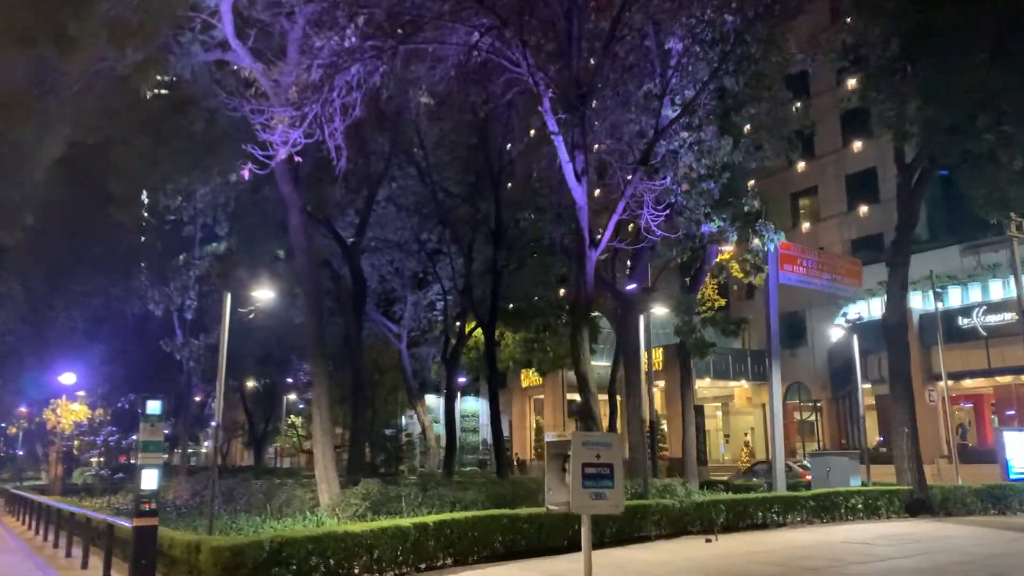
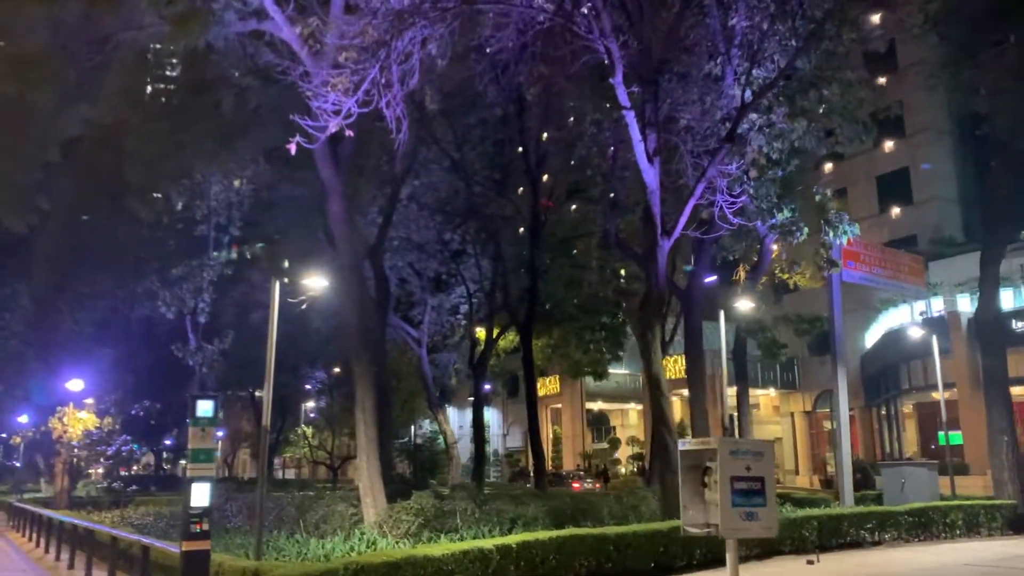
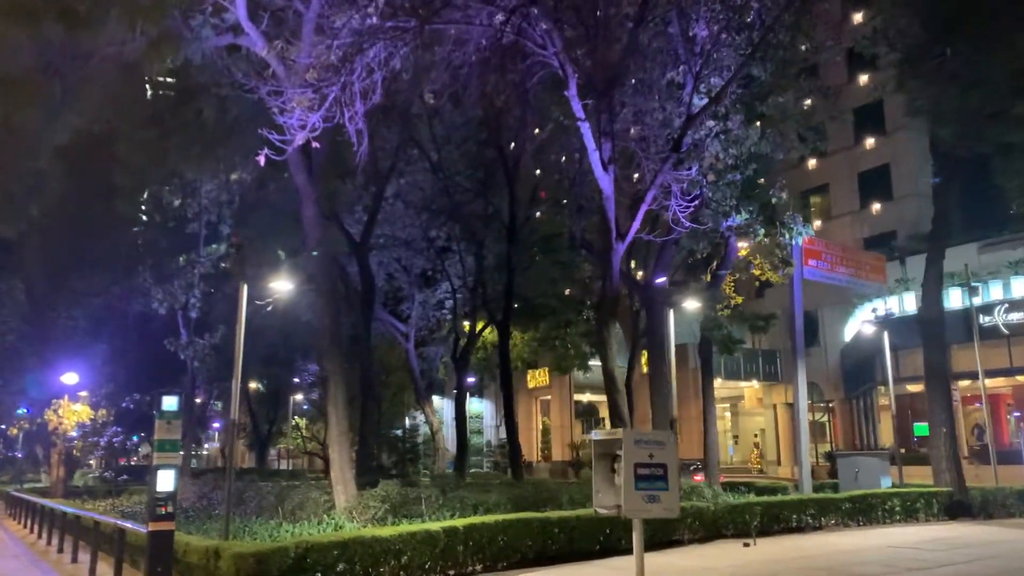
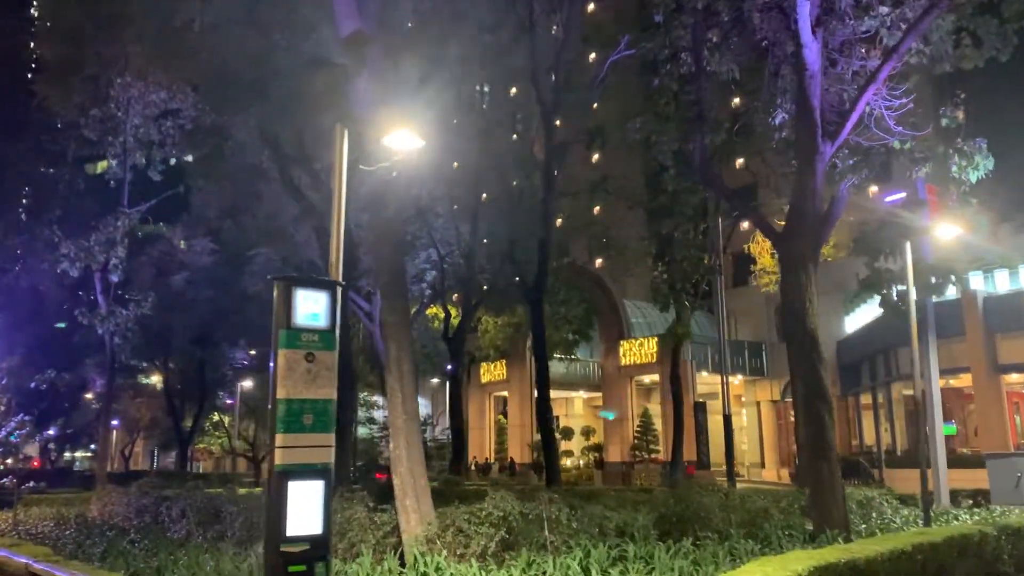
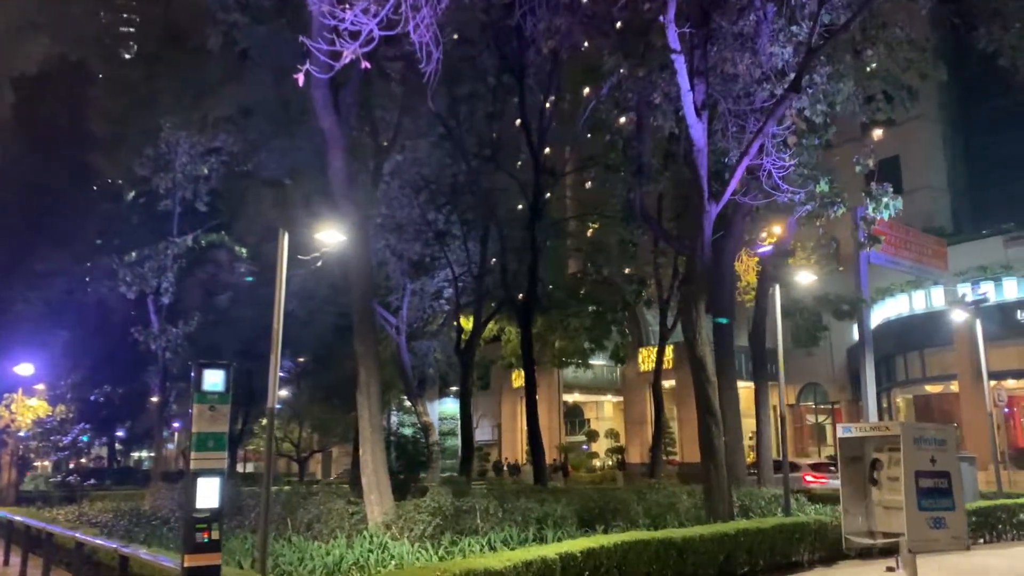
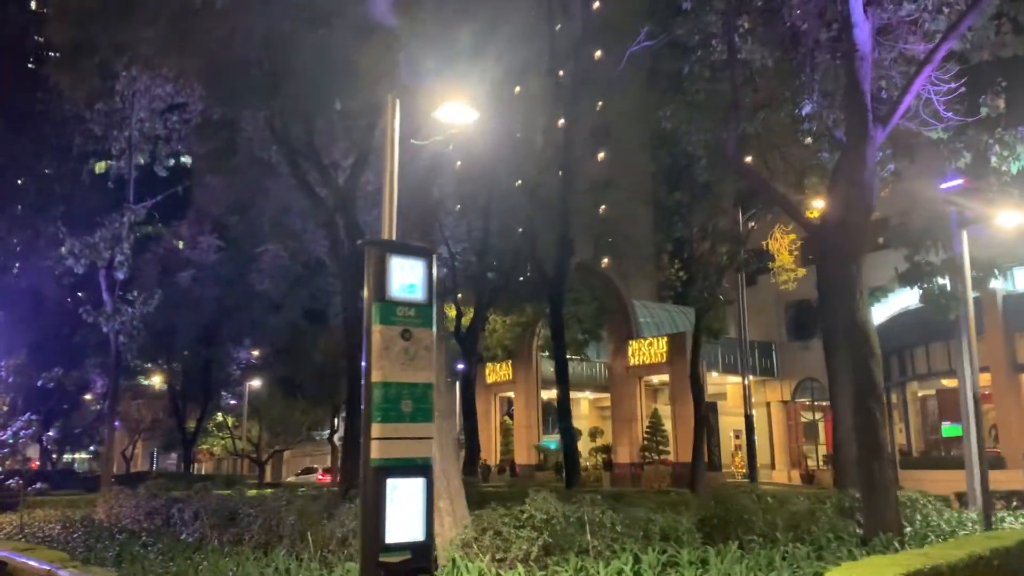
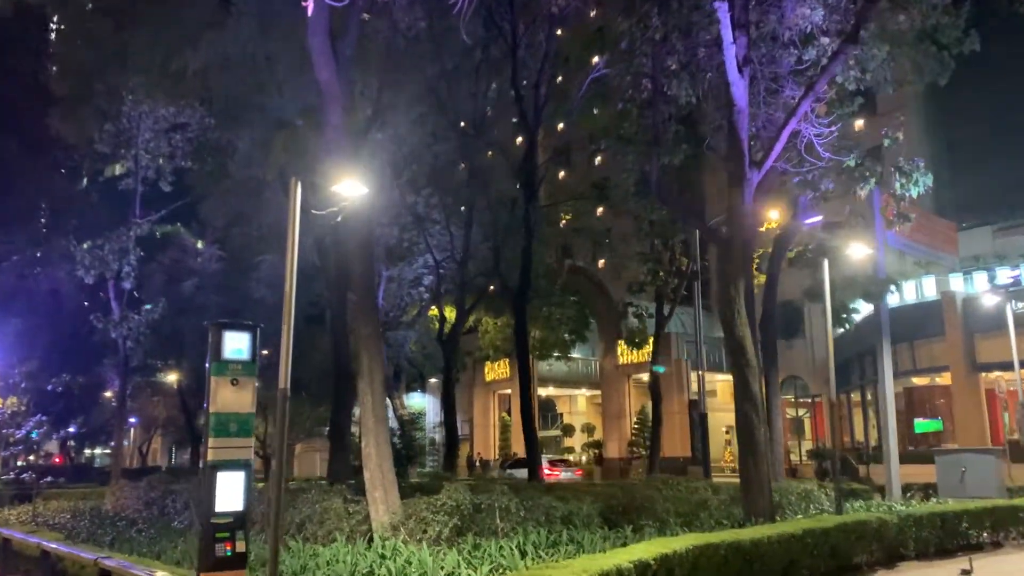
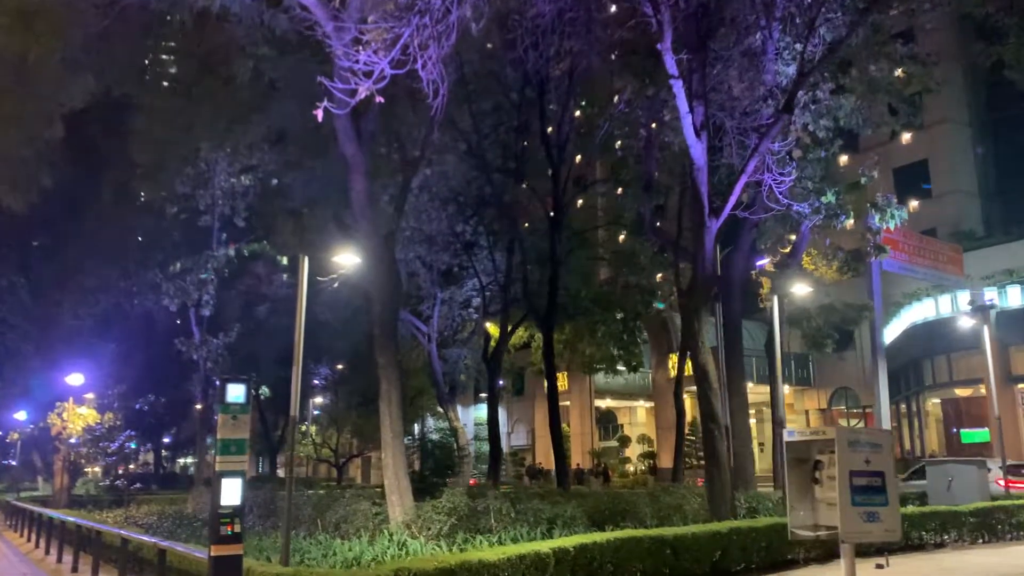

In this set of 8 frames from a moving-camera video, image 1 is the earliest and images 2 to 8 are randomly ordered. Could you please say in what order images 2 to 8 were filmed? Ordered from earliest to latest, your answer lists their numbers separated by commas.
3, 2, 8, 5, 7, 4, 6
